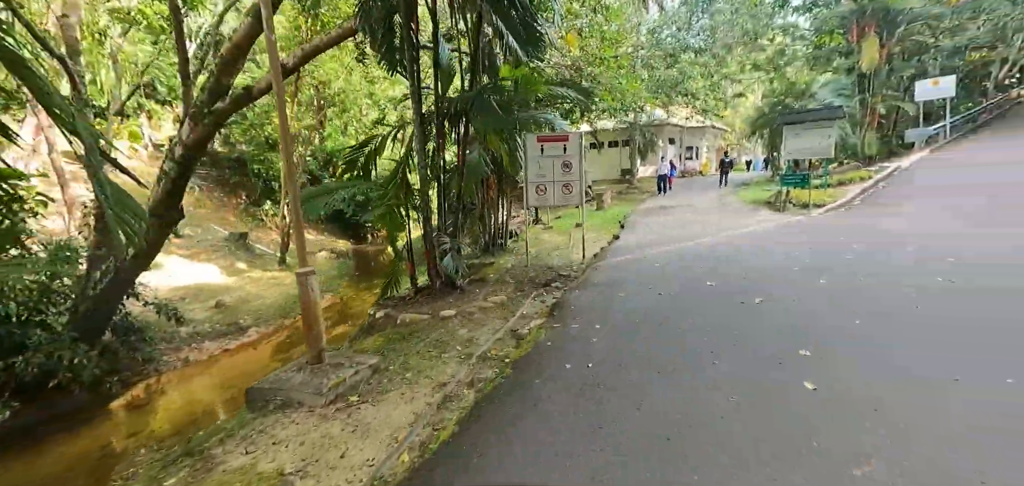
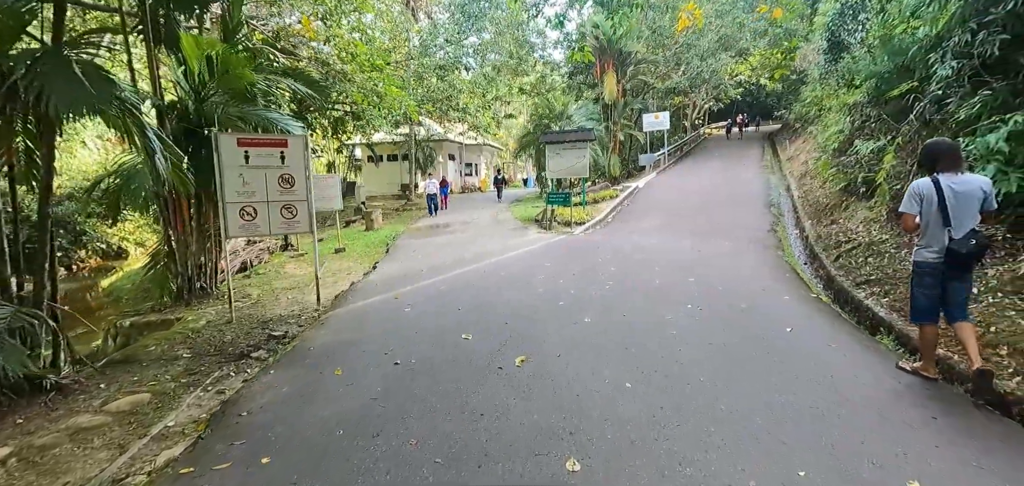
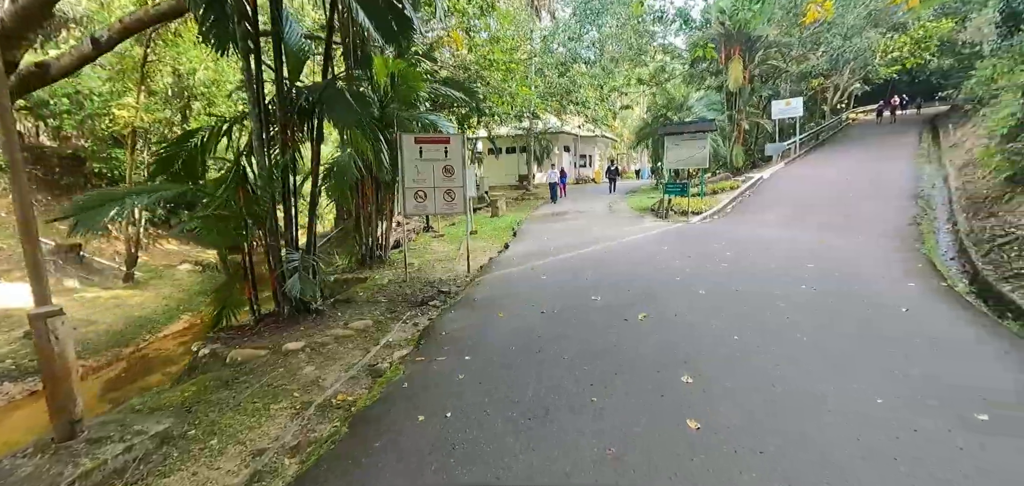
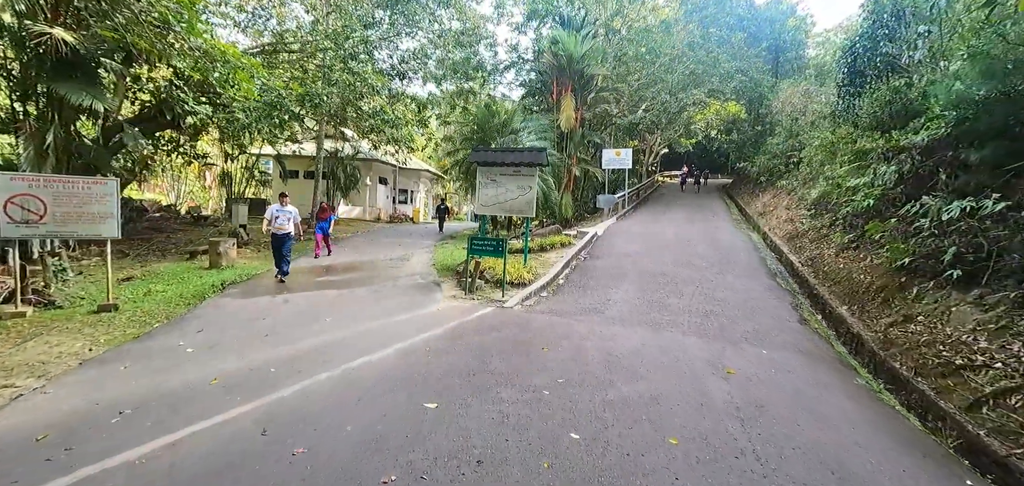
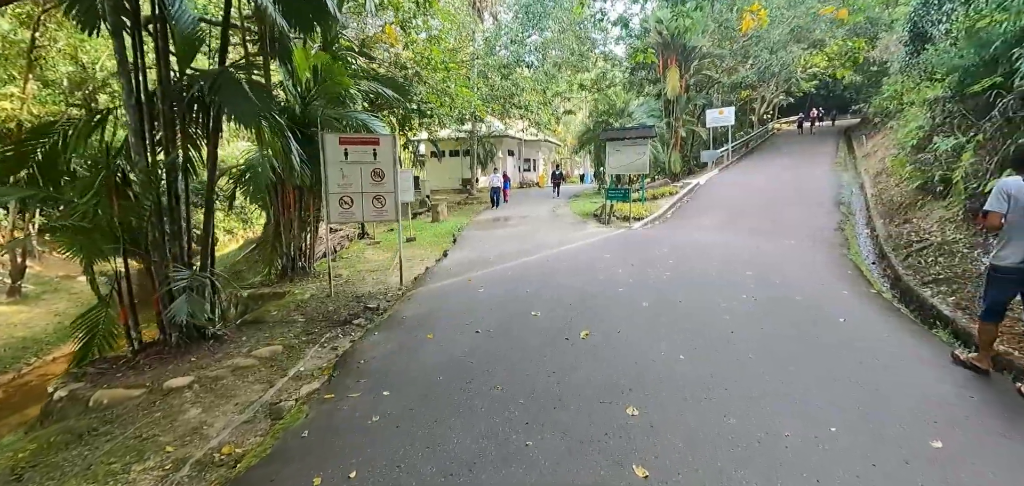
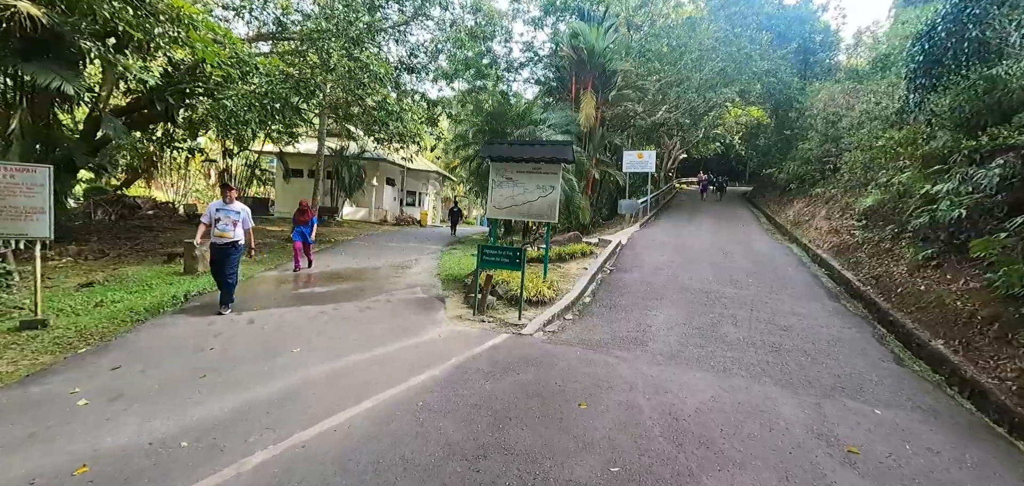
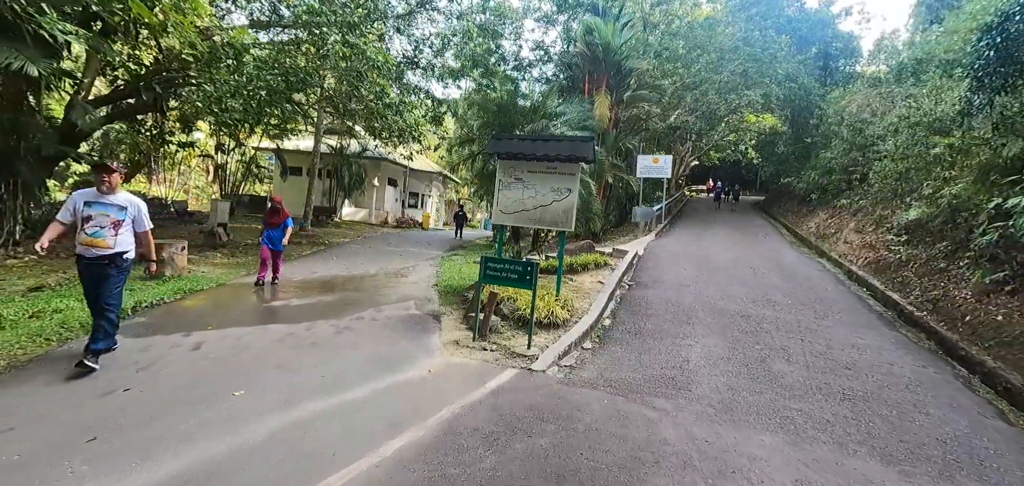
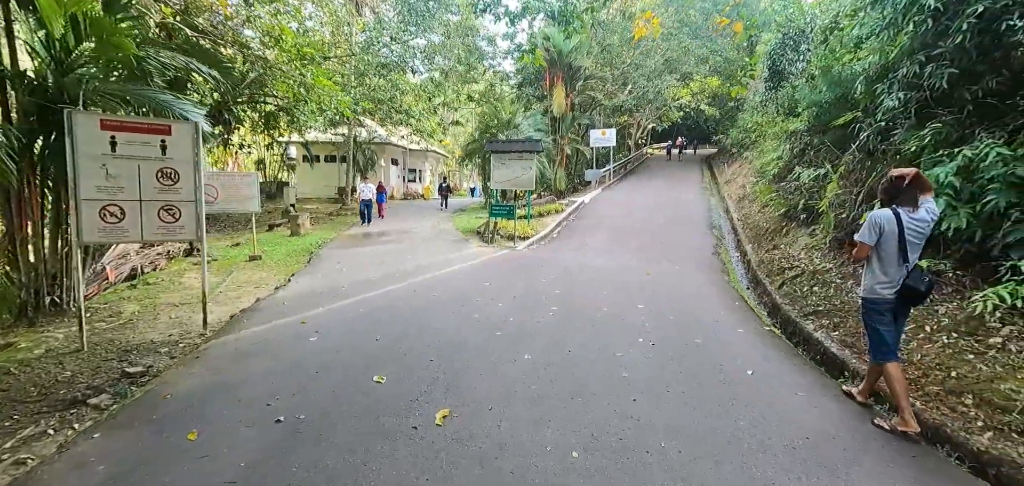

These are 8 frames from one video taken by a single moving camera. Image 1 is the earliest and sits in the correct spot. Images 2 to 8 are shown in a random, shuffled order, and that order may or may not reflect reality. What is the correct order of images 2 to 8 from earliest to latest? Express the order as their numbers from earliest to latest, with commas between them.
3, 5, 2, 8, 4, 6, 7
